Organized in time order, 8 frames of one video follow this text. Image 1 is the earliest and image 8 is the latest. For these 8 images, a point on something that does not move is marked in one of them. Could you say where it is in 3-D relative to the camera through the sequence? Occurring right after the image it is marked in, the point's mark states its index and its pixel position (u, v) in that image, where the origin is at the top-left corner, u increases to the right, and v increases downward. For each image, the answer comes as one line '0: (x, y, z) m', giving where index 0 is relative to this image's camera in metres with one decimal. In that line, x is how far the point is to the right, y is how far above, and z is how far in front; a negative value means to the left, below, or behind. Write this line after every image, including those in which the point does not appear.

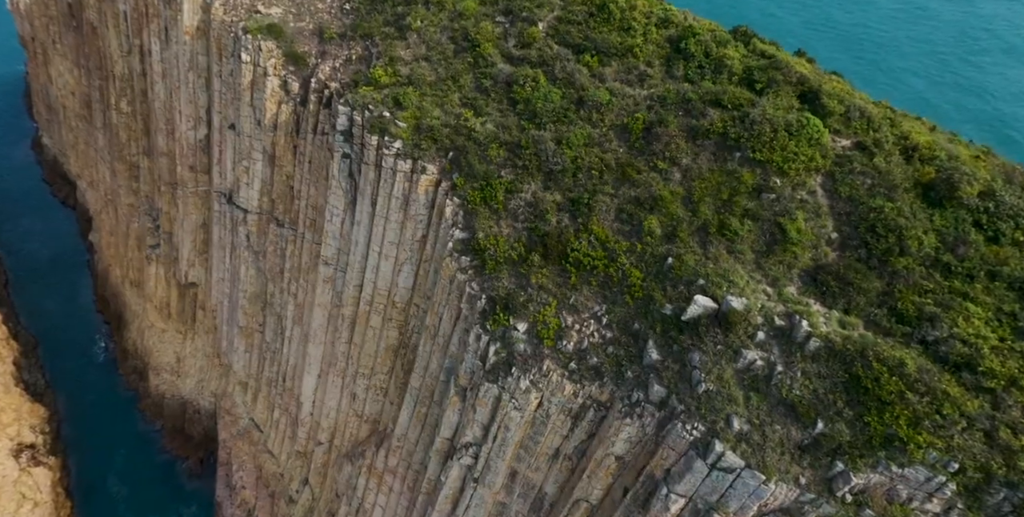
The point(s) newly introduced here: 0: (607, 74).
0: (+2.7, +5.4, +18.5) m
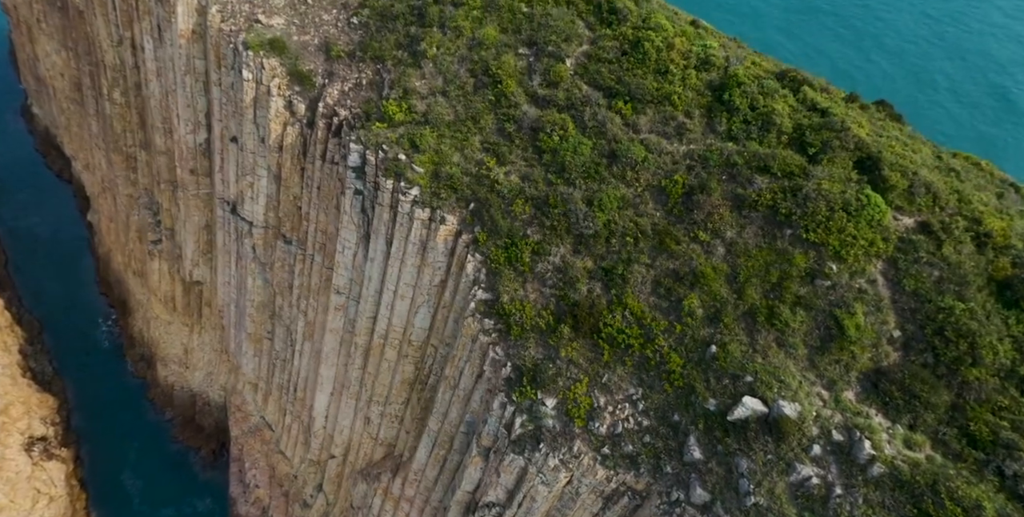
0: (+3.5, +3.6, +17.0) m
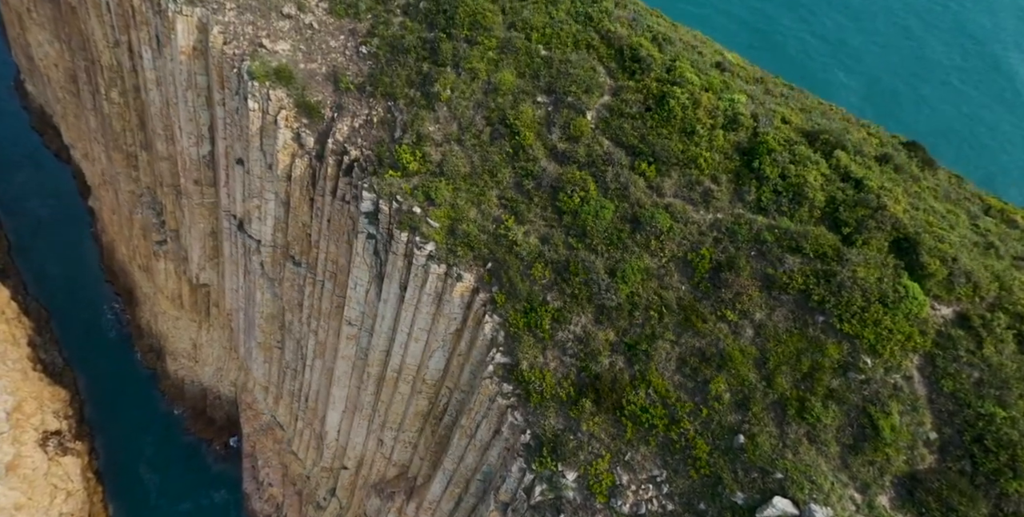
0: (+4.0, +1.8, +16.4) m
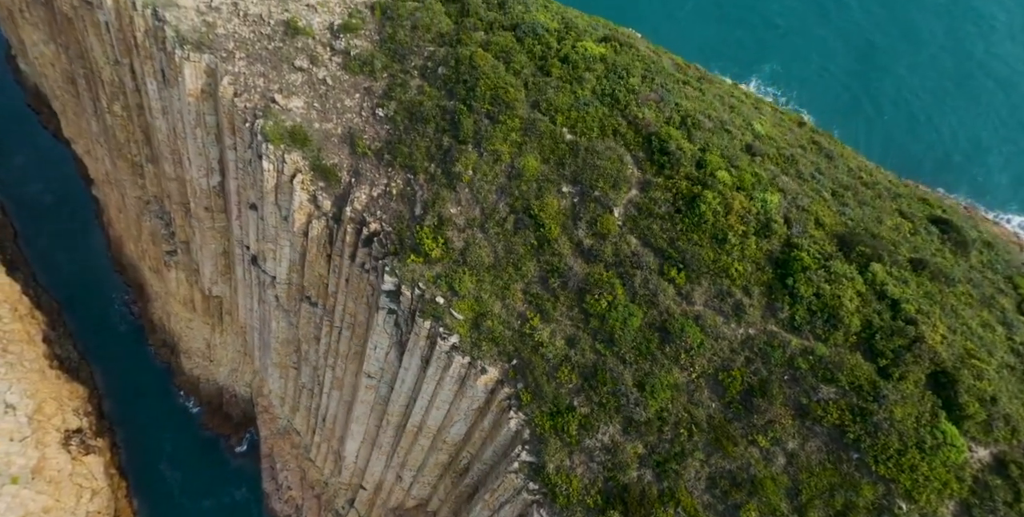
0: (+4.7, -1.0, +16.1) m
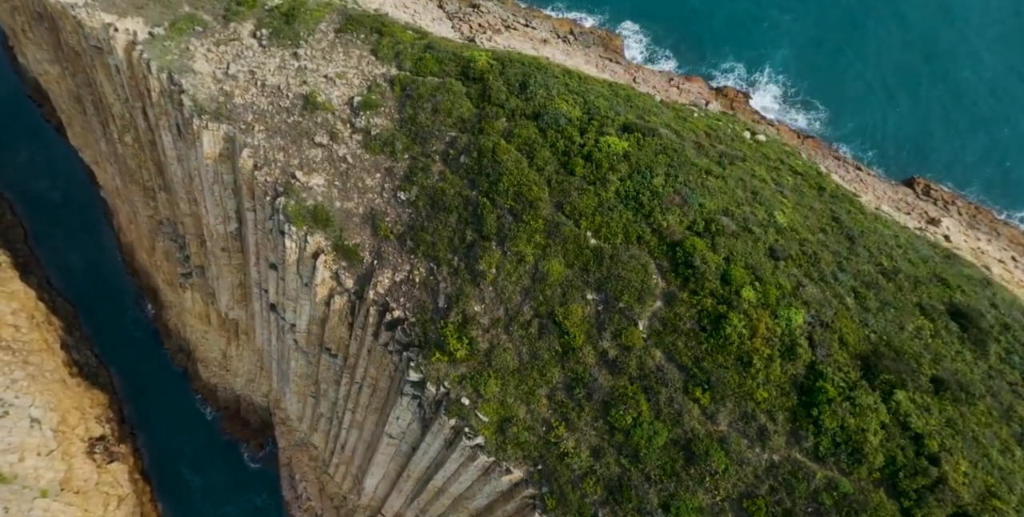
0: (+5.4, -4.2, +16.4) m
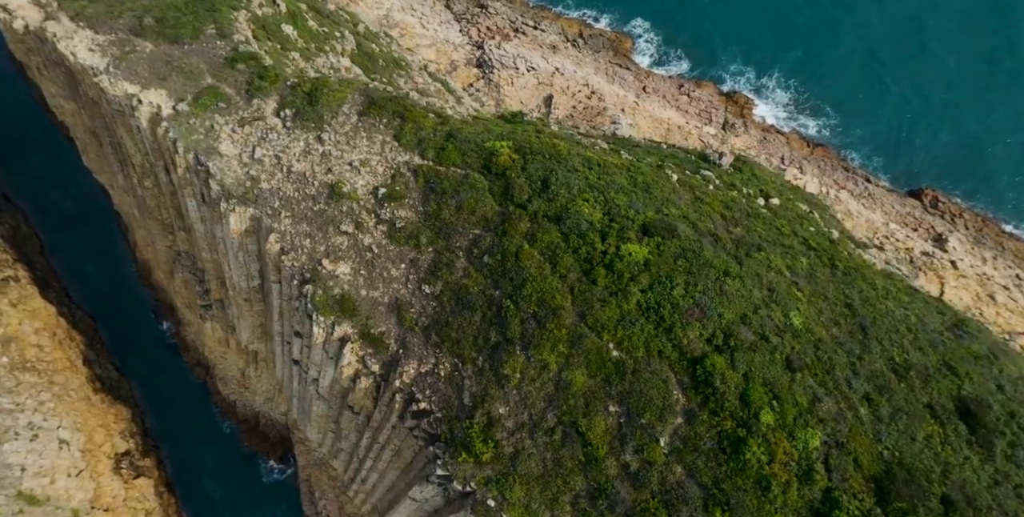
0: (+6.1, -7.6, +17.2) m
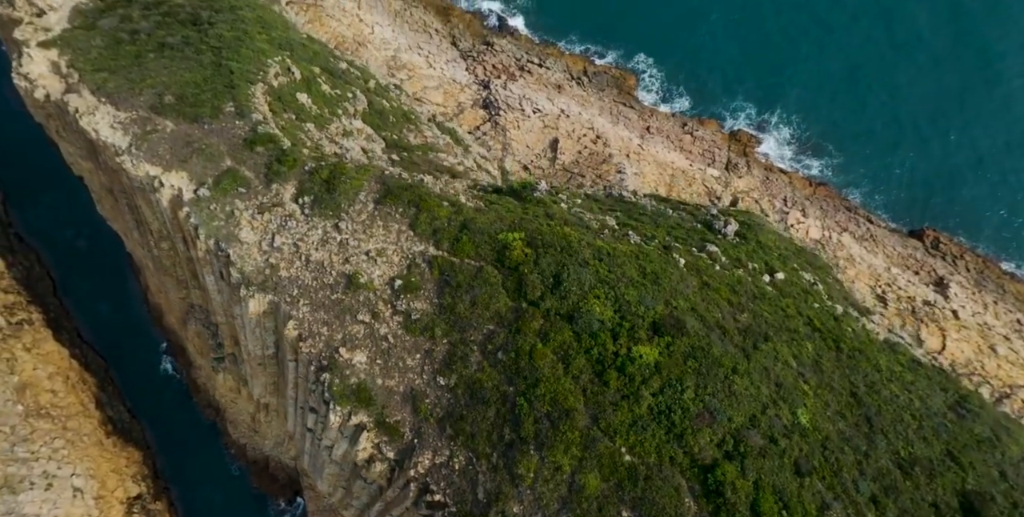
0: (+6.6, -10.9, +17.6) m
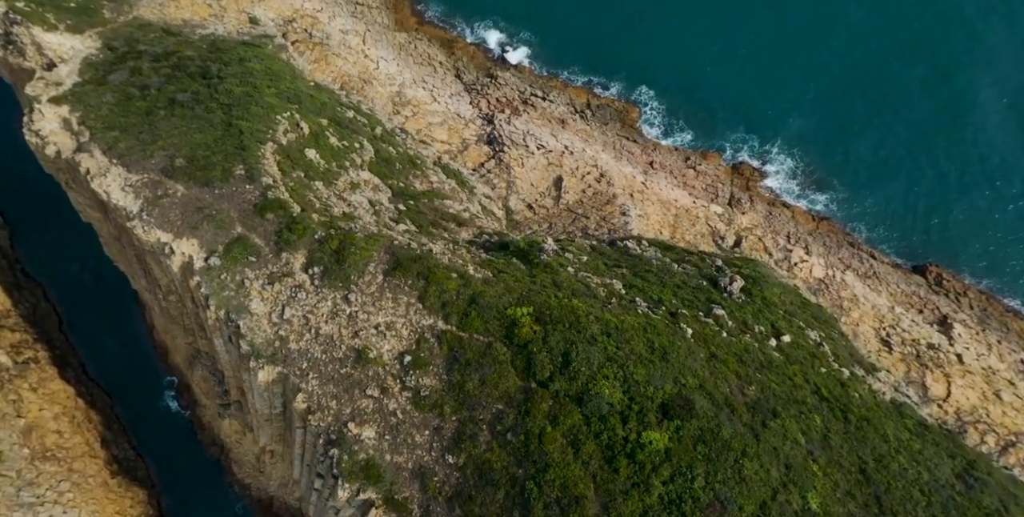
0: (+6.9, -13.6, +17.4) m
